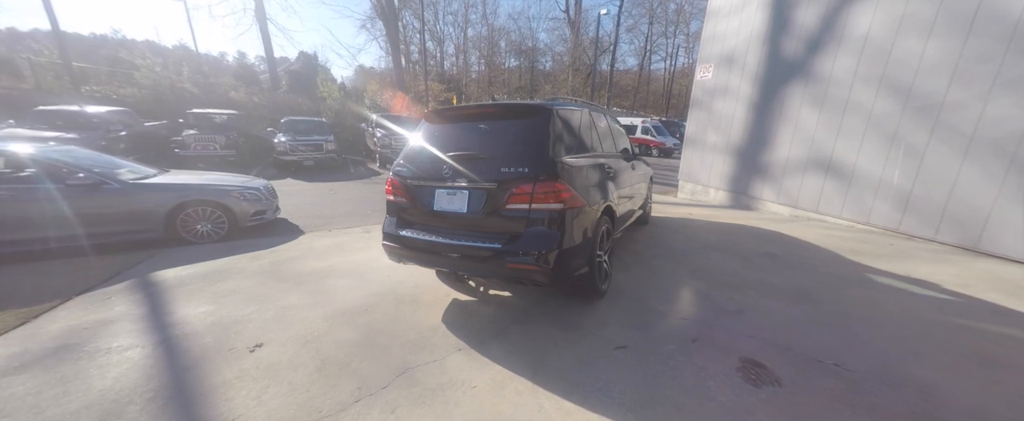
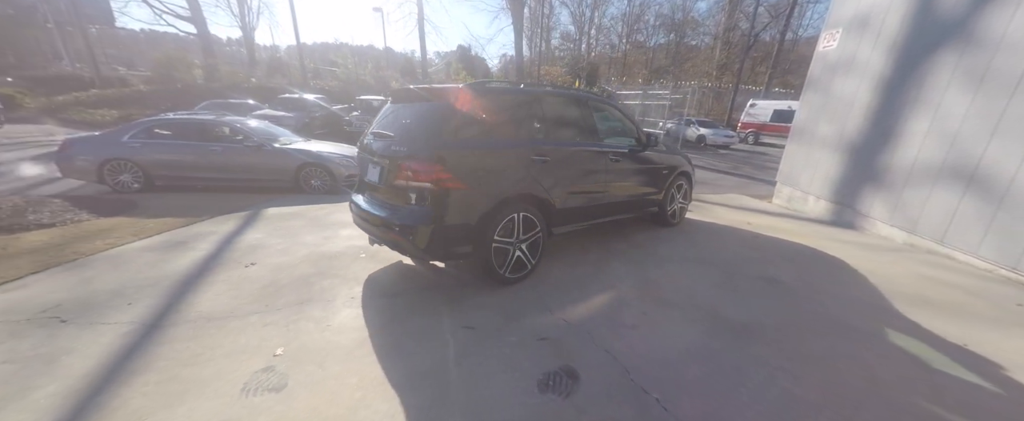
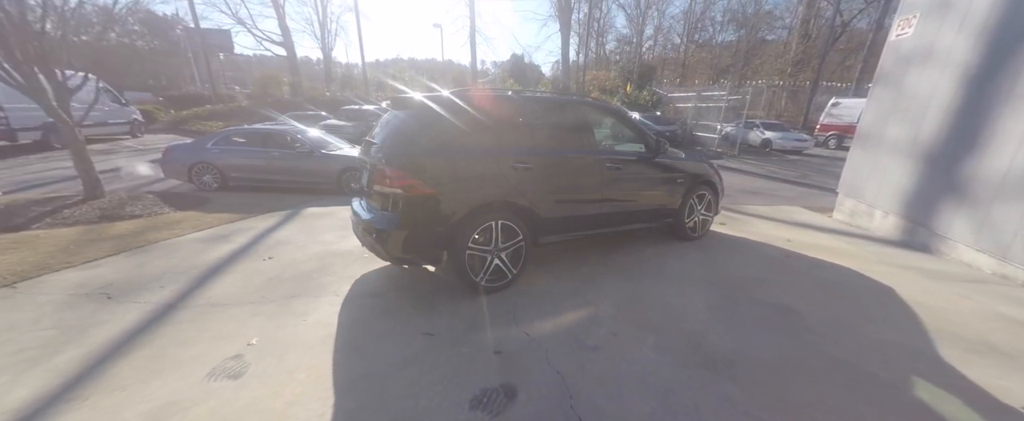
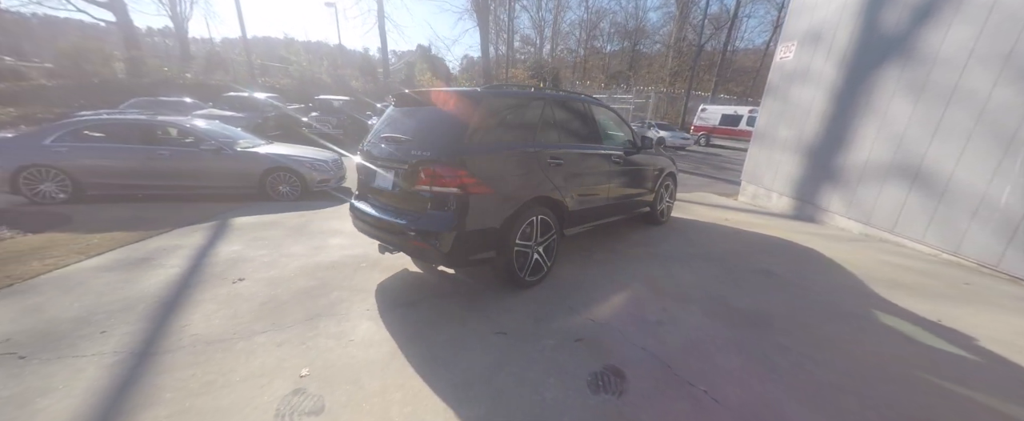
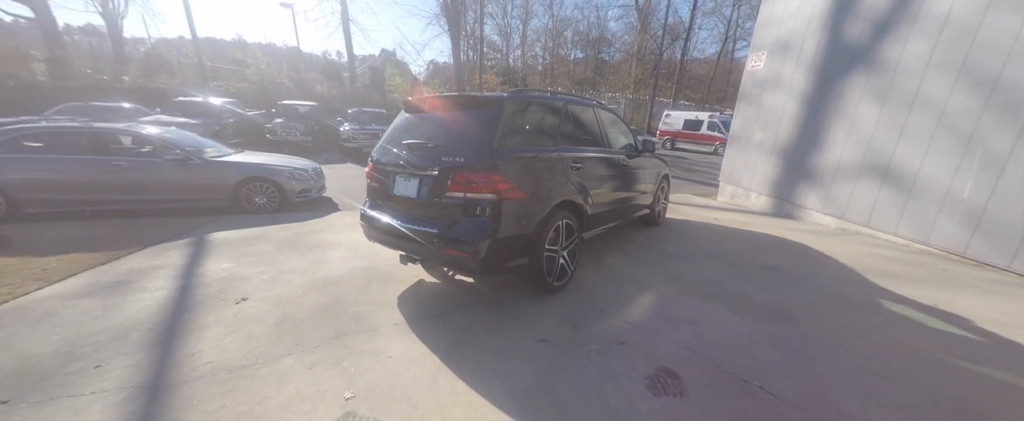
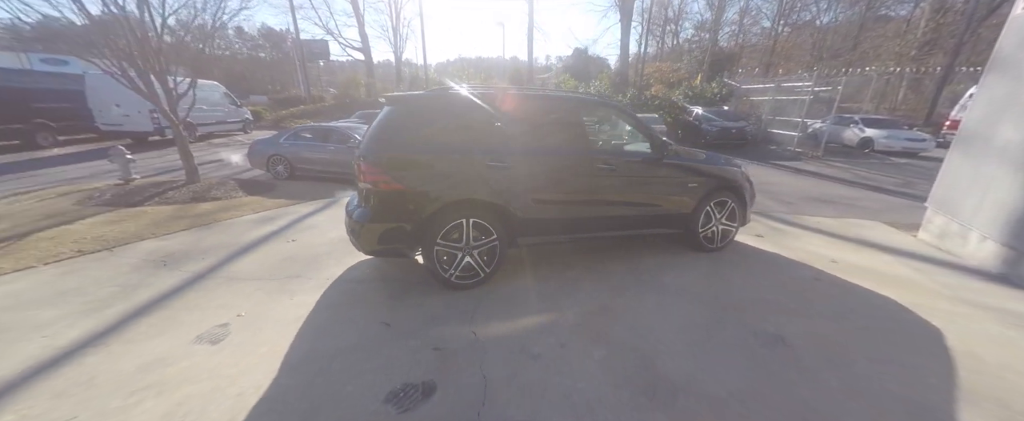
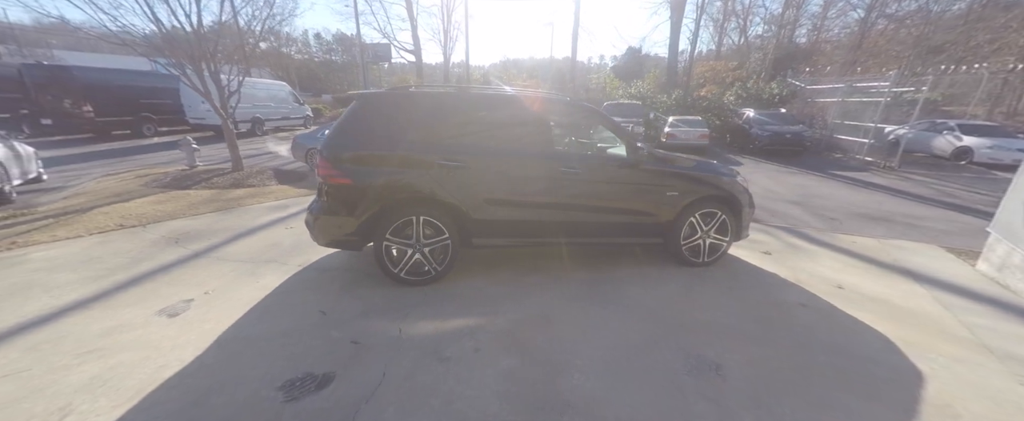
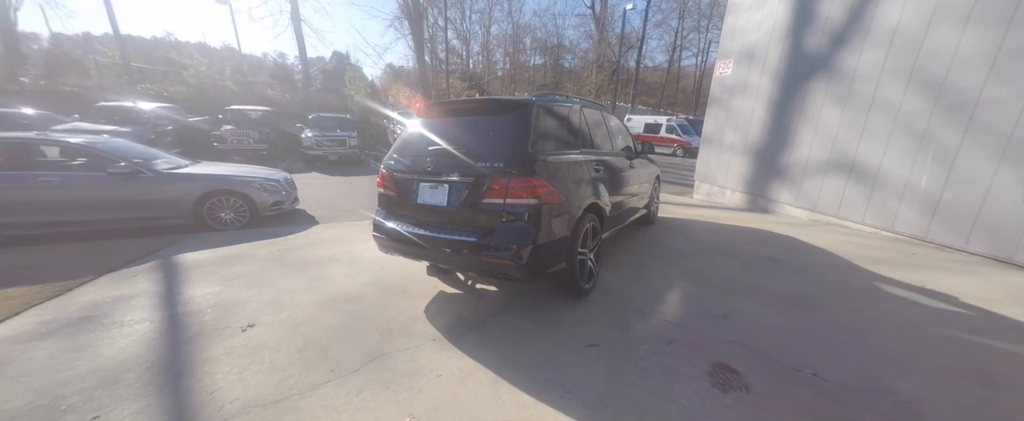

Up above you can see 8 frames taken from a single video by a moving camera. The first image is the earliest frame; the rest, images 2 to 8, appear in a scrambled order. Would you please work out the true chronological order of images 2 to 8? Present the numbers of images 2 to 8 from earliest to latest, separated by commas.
8, 5, 4, 2, 3, 6, 7
